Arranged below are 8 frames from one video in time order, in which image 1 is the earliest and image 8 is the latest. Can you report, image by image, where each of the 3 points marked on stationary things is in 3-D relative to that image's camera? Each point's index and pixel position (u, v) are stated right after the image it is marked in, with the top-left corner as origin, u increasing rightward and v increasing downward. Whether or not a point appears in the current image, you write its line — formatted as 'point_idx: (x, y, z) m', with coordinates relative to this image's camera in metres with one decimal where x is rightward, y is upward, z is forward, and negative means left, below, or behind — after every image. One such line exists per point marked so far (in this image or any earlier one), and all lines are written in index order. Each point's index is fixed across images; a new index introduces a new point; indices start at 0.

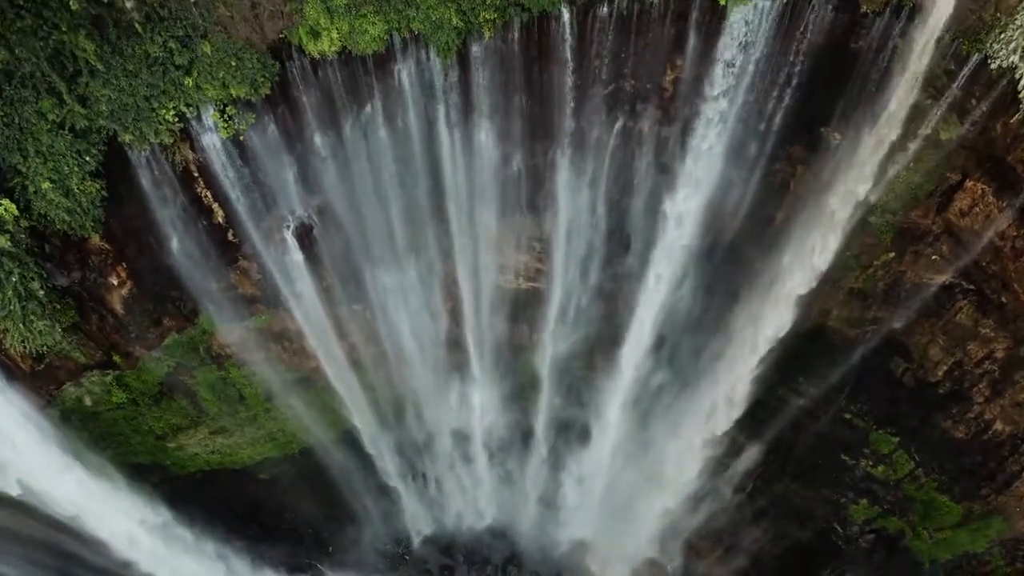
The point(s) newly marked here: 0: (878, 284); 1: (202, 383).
0: (+4.5, 0.0, +9.2) m
1: (-4.2, -1.3, +10.1) m
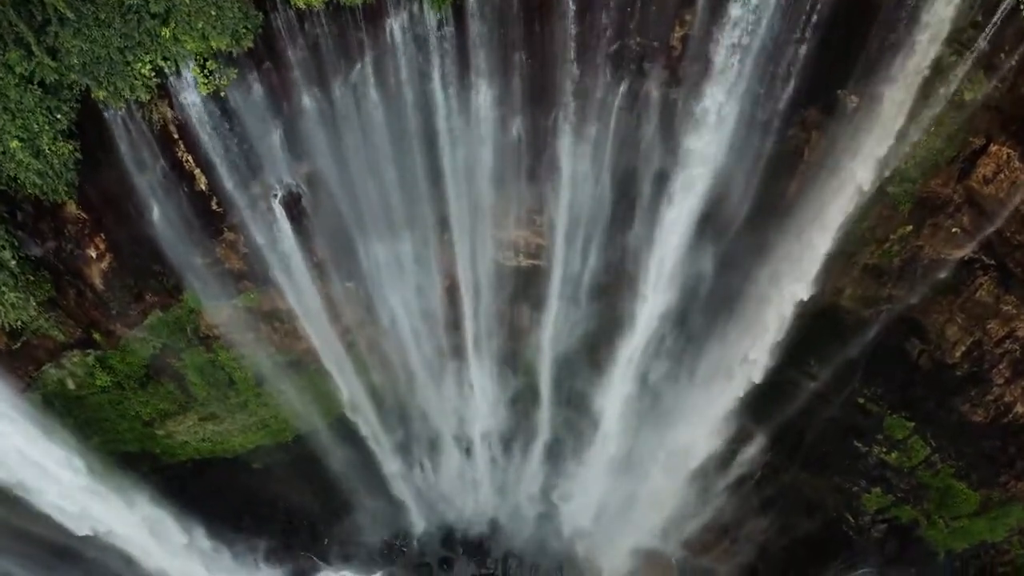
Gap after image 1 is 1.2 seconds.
0: (+4.5, +0.3, +8.8) m
1: (-4.2, -1.1, +9.7) m
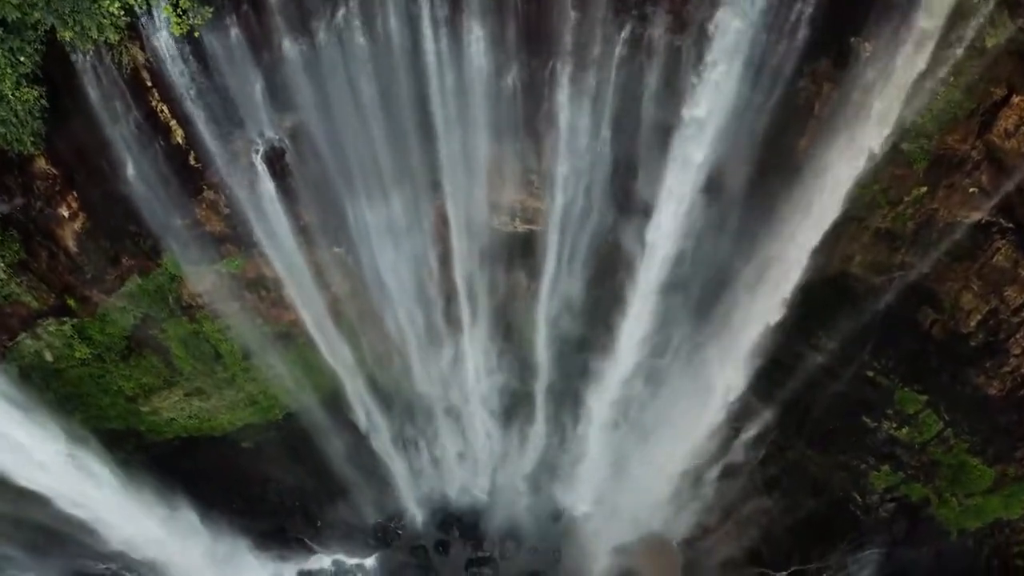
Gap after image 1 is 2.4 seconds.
0: (+4.5, +0.7, +8.4) m
1: (-4.3, -0.7, +9.3) m
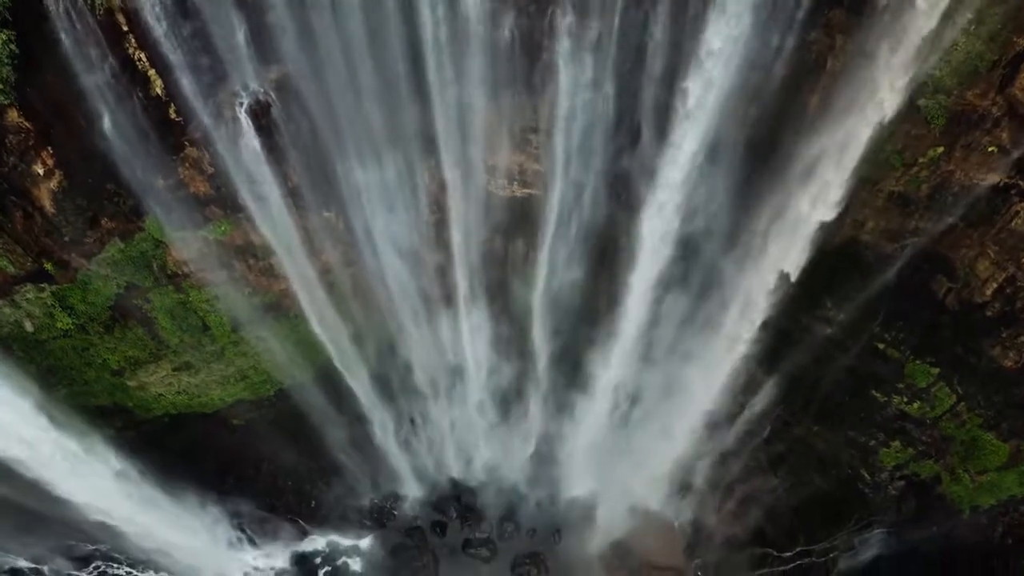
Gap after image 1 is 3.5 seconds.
0: (+4.5, +1.1, +8.0) m
1: (-4.3, -0.3, +9.0) m
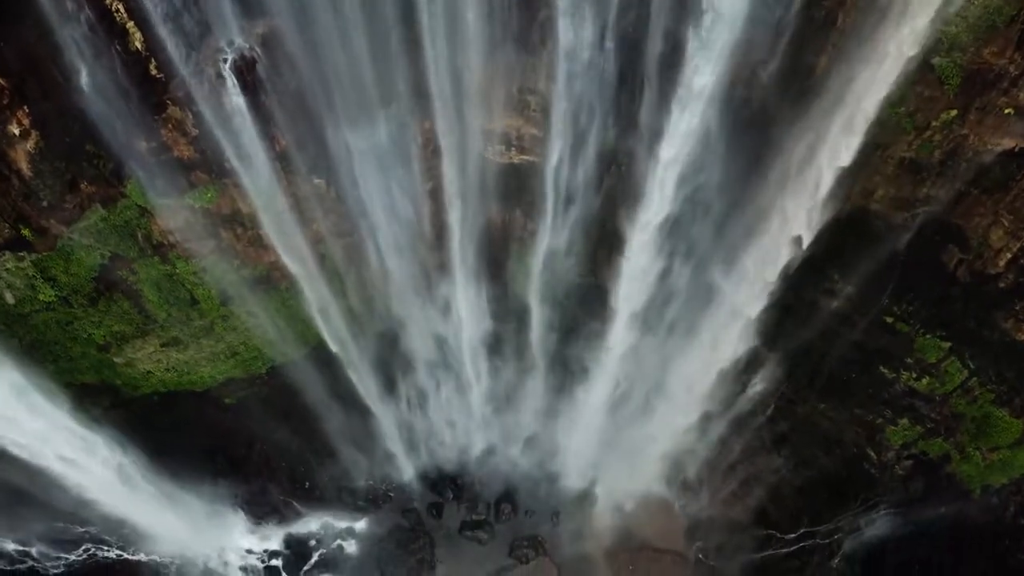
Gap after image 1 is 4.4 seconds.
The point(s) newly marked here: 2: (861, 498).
0: (+4.4, +1.4, +7.7) m
1: (-4.3, +0.1, +8.7) m
2: (+4.8, -2.9, +10.1) m
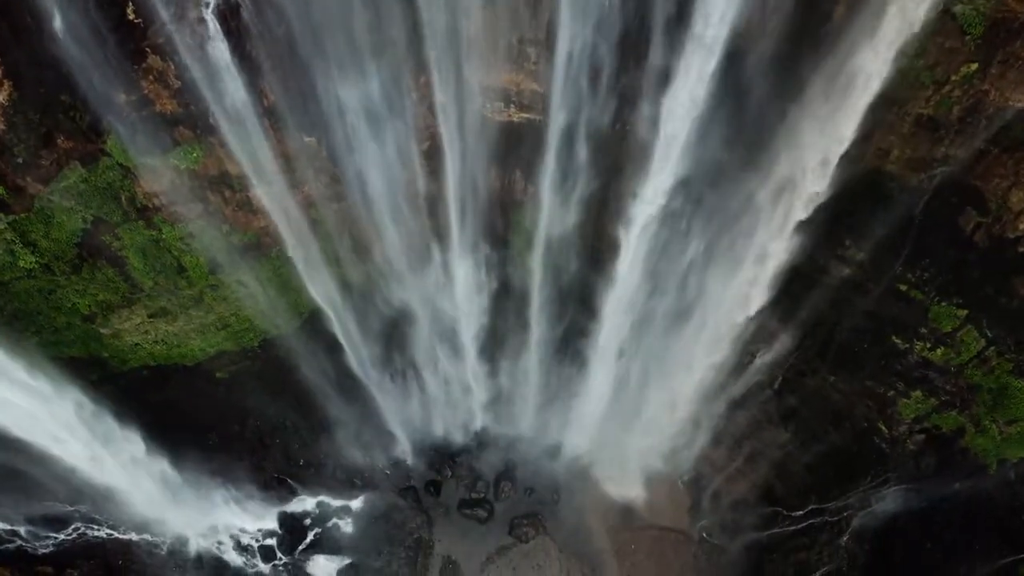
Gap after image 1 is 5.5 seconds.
0: (+4.4, +1.8, +7.4) m
1: (-4.3, +0.4, +8.3) m
2: (+4.8, -2.5, +9.8) m
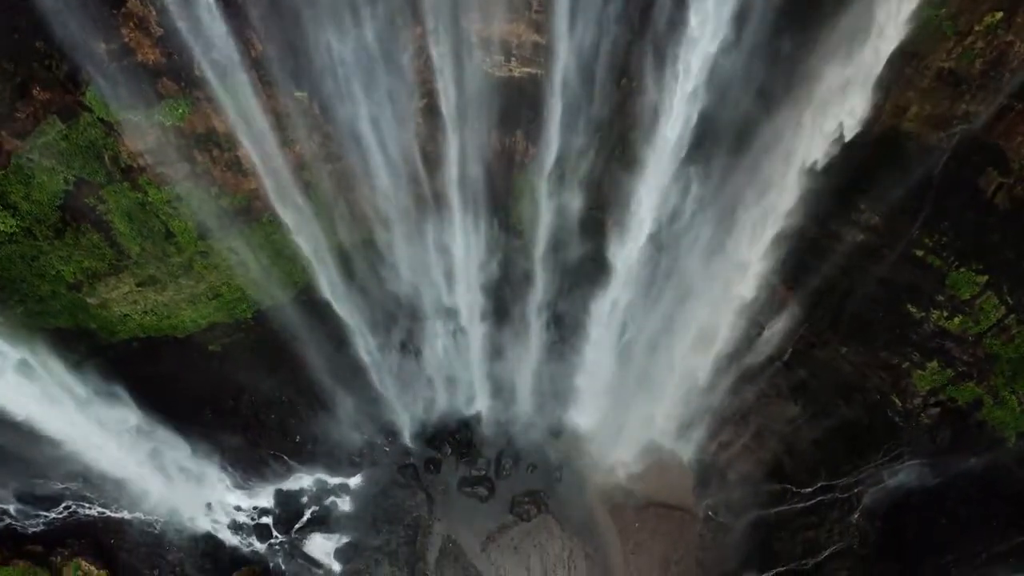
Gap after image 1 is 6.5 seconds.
0: (+4.4, +2.2, +7.0) m
1: (-4.3, +0.8, +8.0) m
2: (+4.8, -2.1, +9.5) m
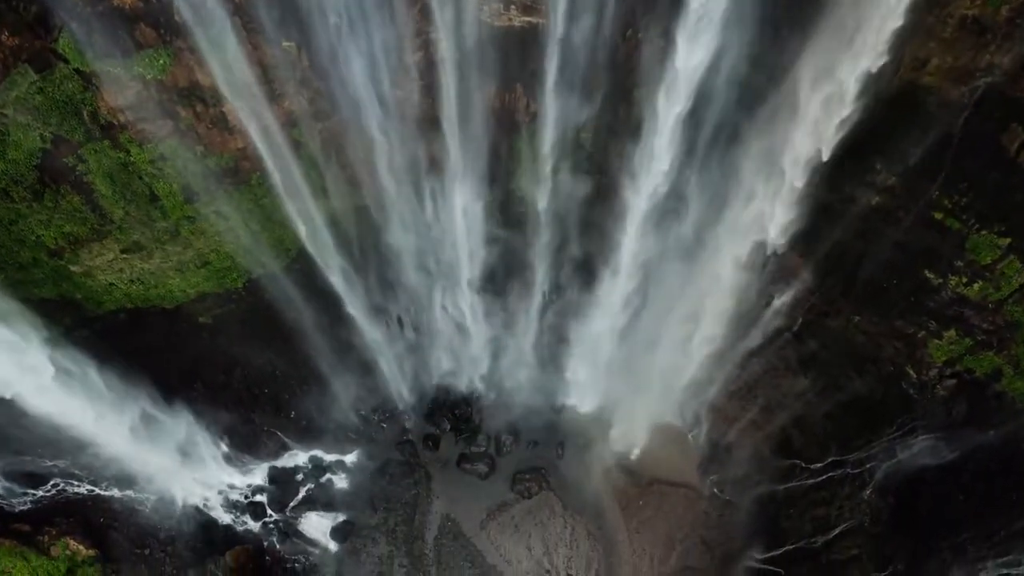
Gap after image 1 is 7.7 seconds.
0: (+4.4, +2.6, +6.6) m
1: (-4.3, +1.2, +7.7) m
2: (+4.8, -1.6, +9.1) m
